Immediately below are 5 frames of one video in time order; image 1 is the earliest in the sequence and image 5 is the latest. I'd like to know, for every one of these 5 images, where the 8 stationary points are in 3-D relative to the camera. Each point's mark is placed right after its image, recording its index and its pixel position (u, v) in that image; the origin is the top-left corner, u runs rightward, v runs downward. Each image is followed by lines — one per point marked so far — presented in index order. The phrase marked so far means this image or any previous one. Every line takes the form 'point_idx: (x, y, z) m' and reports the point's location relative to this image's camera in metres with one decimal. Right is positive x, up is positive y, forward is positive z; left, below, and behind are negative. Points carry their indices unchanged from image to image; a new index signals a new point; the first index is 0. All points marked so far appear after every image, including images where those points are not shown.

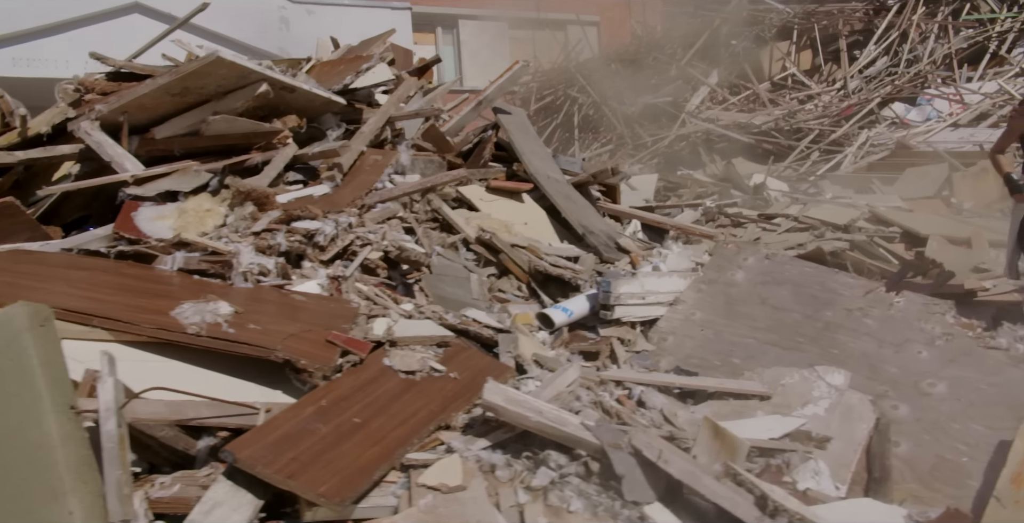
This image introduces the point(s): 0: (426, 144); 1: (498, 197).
0: (-0.6, +0.9, +5.9) m
1: (-0.1, +0.4, +5.4) m
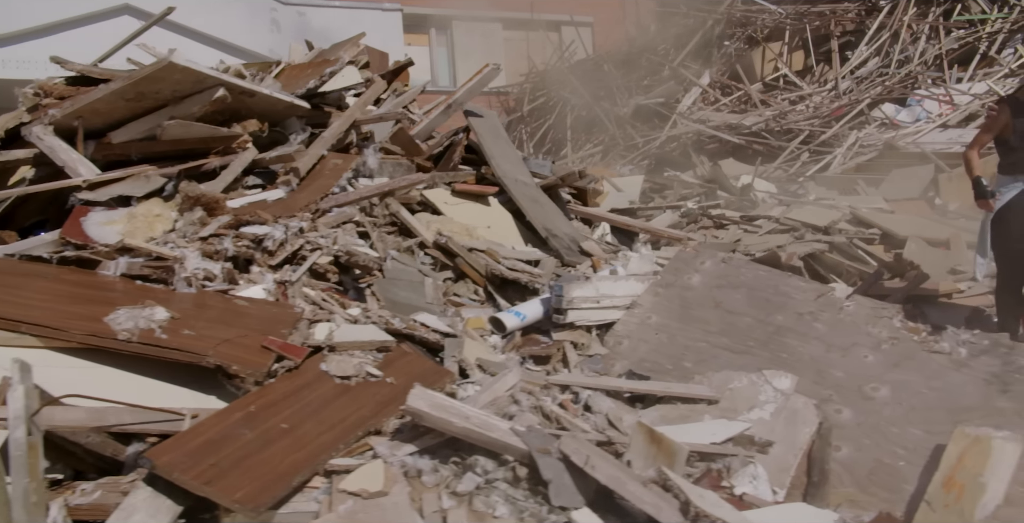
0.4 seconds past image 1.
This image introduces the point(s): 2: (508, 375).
0: (-0.9, +0.8, +6.0) m
1: (-0.3, +0.4, +5.5) m
2: (0.0, -0.5, +3.3) m
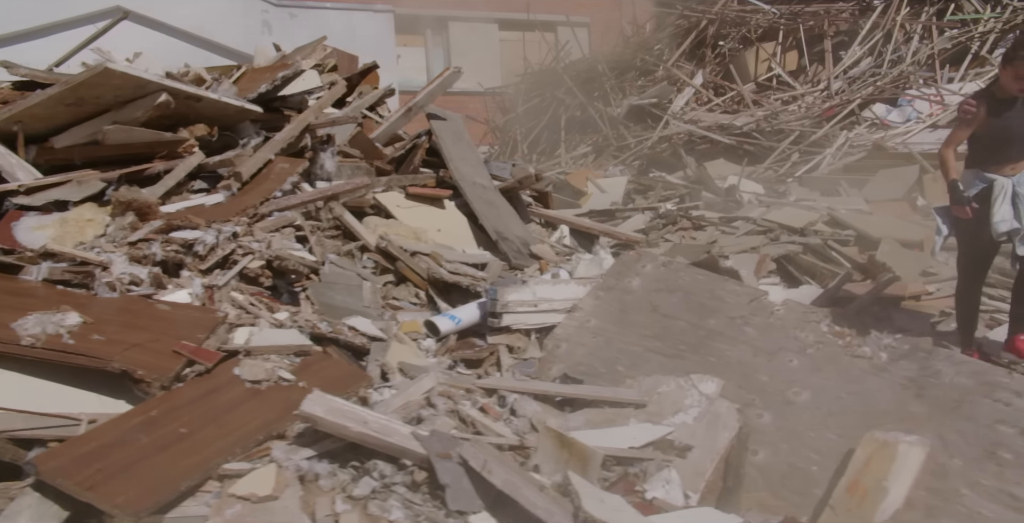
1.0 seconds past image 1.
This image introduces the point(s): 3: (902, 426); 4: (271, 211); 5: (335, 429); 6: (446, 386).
0: (-1.2, +0.8, +6.0) m
1: (-0.6, +0.4, +5.5) m
2: (-0.4, -0.5, +3.4) m
3: (+1.5, -0.6, +3.1) m
4: (-1.3, +0.3, +4.3) m
5: (-0.6, -0.5, +2.6) m
6: (-0.3, -0.5, +3.4) m
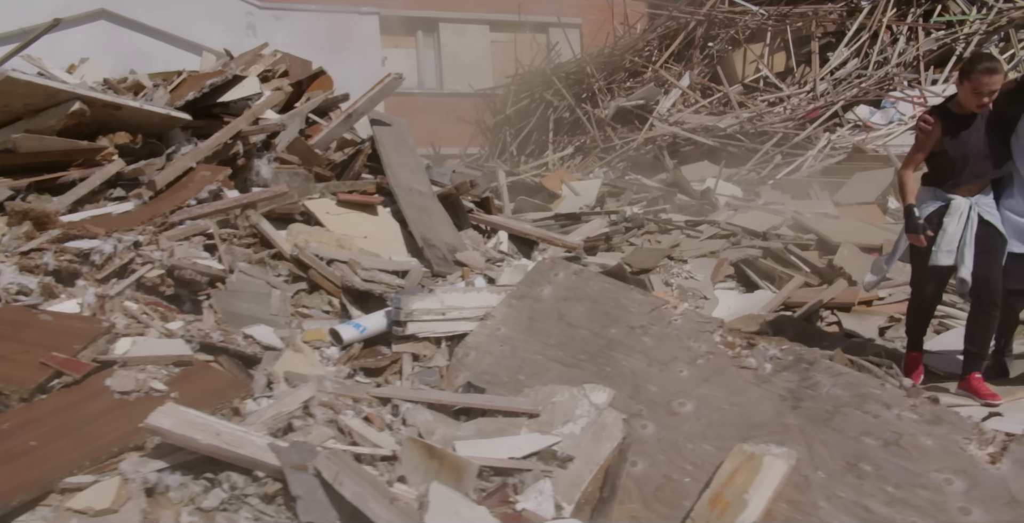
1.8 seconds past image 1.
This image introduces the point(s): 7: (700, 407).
0: (-1.6, +0.8, +6.0) m
1: (-1.1, +0.3, +5.5) m
2: (-0.8, -0.5, +3.4) m
3: (+1.0, -0.7, +3.1) m
4: (-1.7, +0.2, +4.3) m
5: (-1.0, -0.6, +2.6) m
6: (-0.8, -0.6, +3.4) m
7: (+0.8, -0.6, +3.4) m
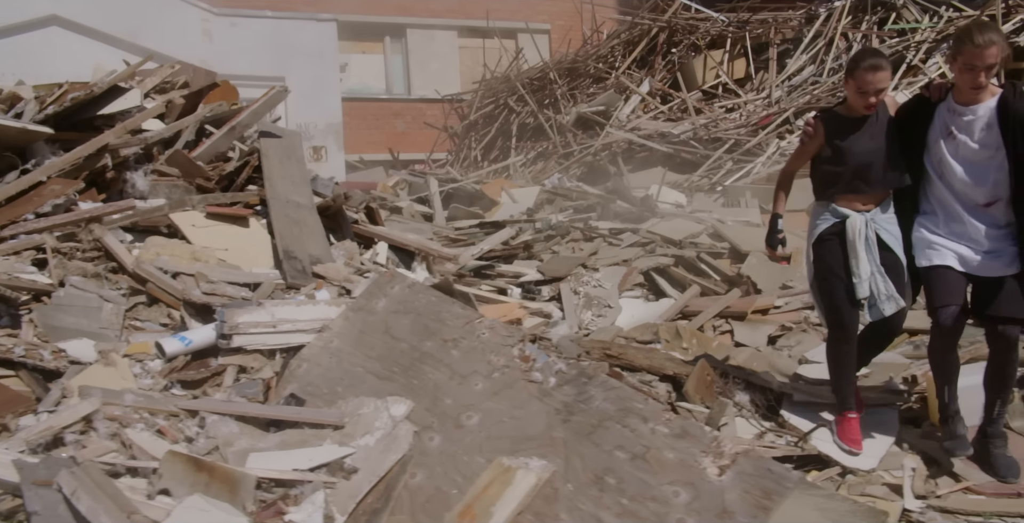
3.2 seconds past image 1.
0: (-2.5, +0.7, +6.1) m
1: (-2.0, +0.3, +5.6) m
2: (-1.7, -0.6, +3.4) m
3: (+0.1, -0.7, +3.2) m
4: (-2.6, +0.2, +4.4) m
5: (-1.9, -0.6, +2.7) m
6: (-1.6, -0.6, +3.5) m
7: (-0.1, -0.7, +3.4) m
